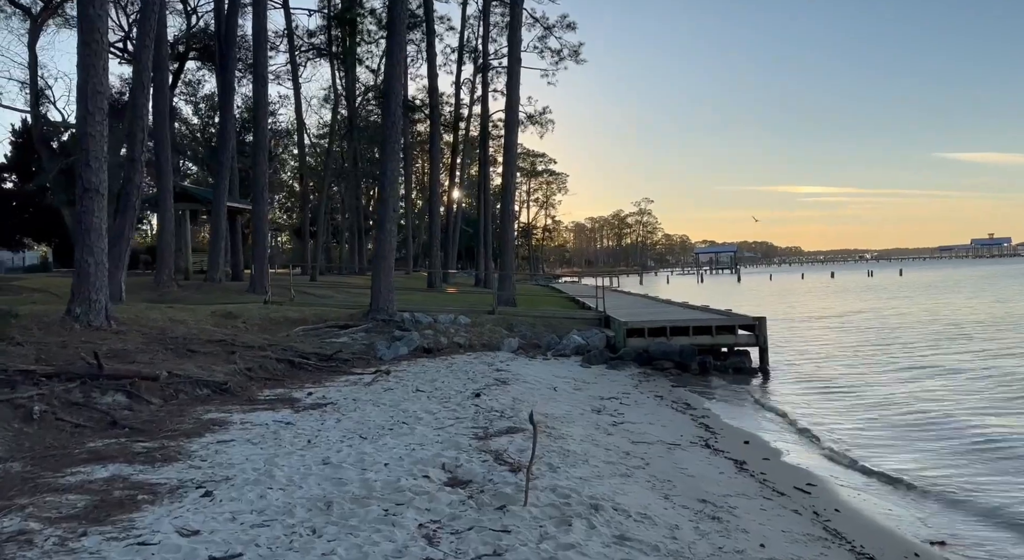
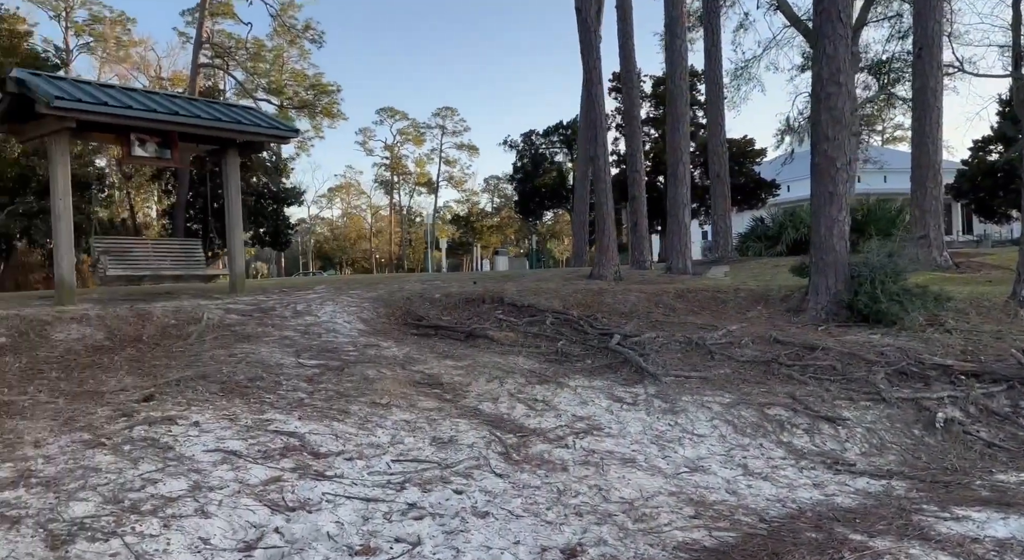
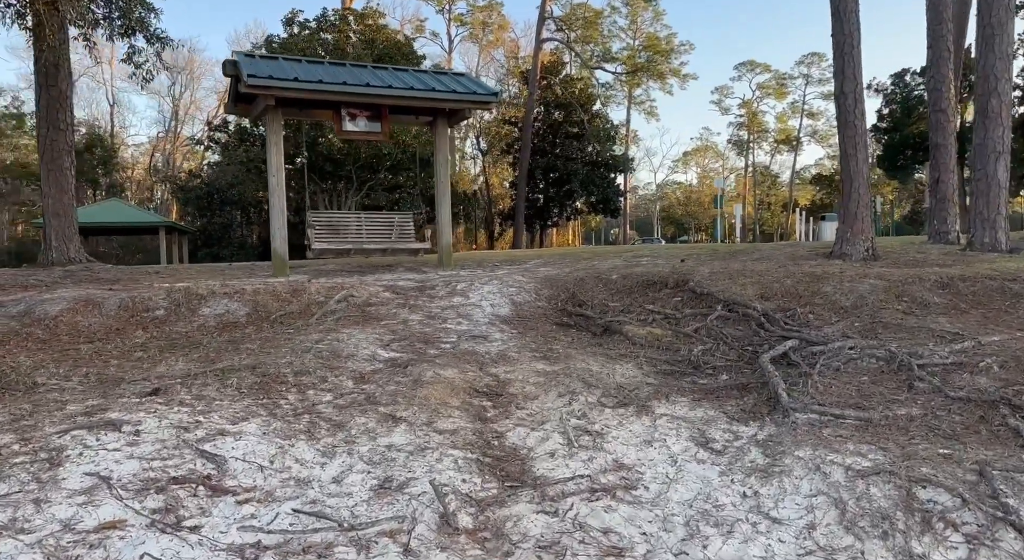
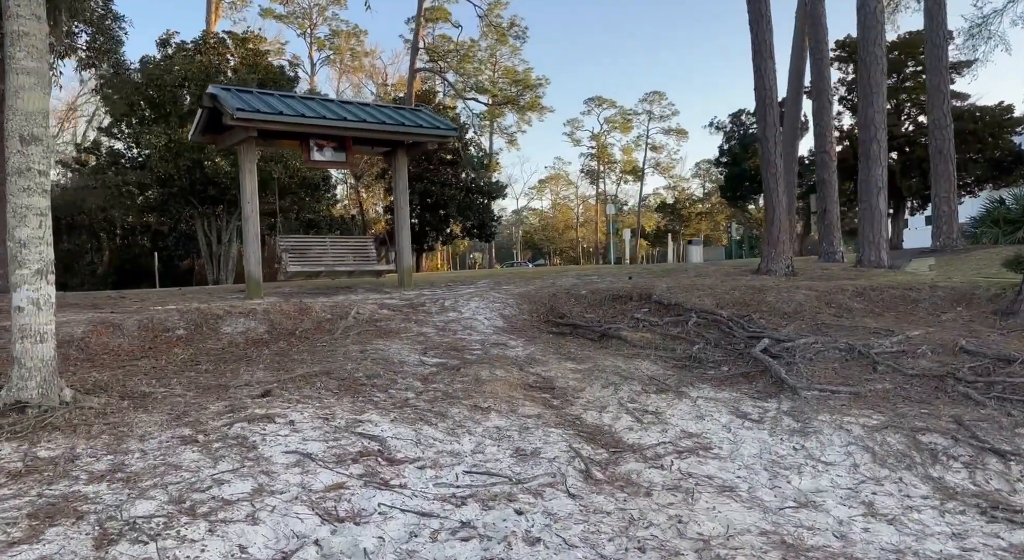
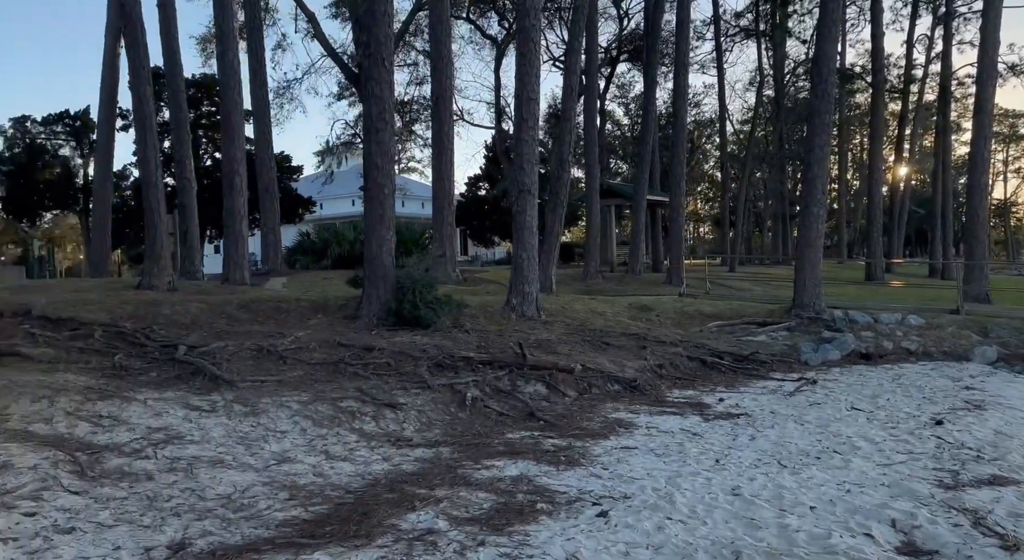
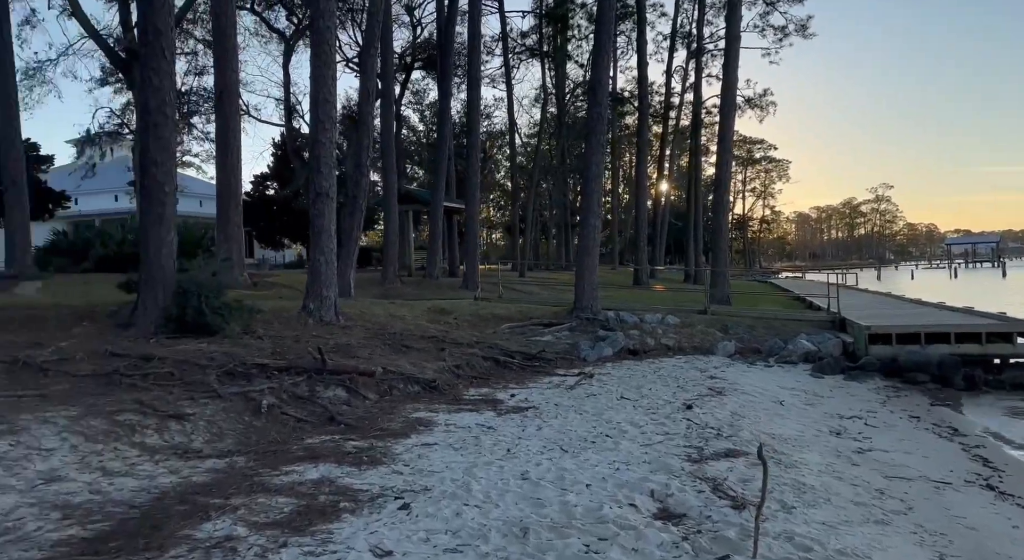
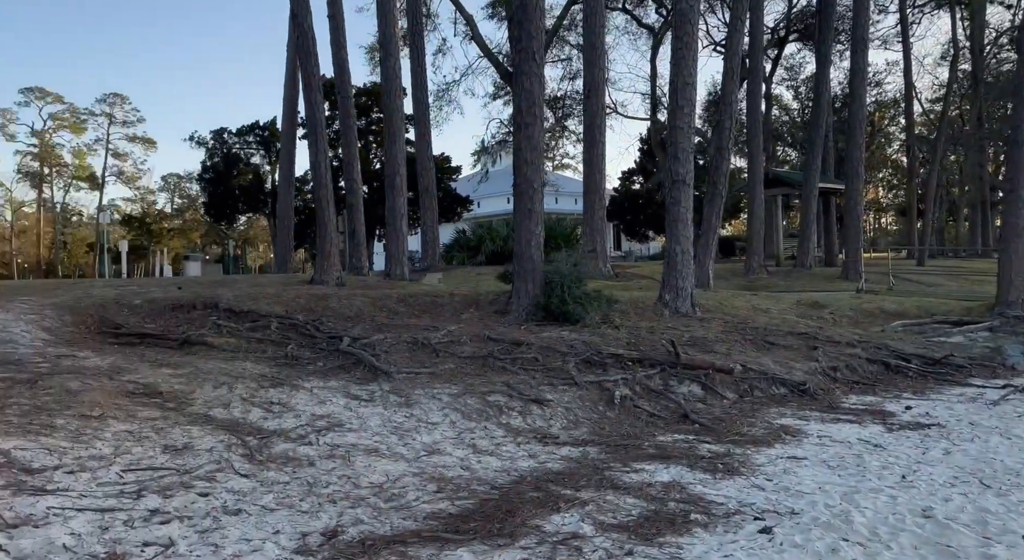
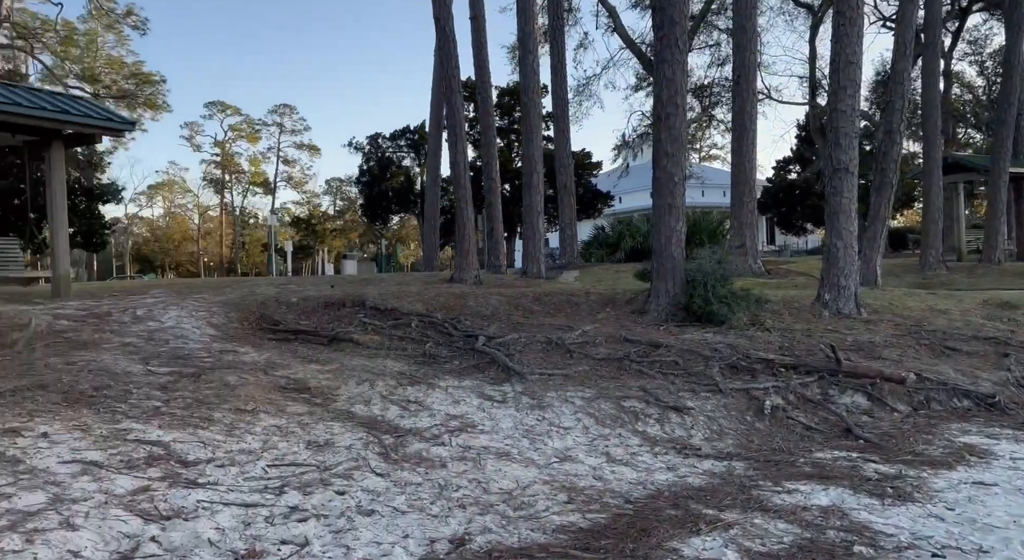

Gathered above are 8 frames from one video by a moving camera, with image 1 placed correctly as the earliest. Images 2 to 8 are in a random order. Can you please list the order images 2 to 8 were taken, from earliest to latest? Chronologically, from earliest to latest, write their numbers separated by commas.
6, 5, 7, 8, 2, 4, 3
